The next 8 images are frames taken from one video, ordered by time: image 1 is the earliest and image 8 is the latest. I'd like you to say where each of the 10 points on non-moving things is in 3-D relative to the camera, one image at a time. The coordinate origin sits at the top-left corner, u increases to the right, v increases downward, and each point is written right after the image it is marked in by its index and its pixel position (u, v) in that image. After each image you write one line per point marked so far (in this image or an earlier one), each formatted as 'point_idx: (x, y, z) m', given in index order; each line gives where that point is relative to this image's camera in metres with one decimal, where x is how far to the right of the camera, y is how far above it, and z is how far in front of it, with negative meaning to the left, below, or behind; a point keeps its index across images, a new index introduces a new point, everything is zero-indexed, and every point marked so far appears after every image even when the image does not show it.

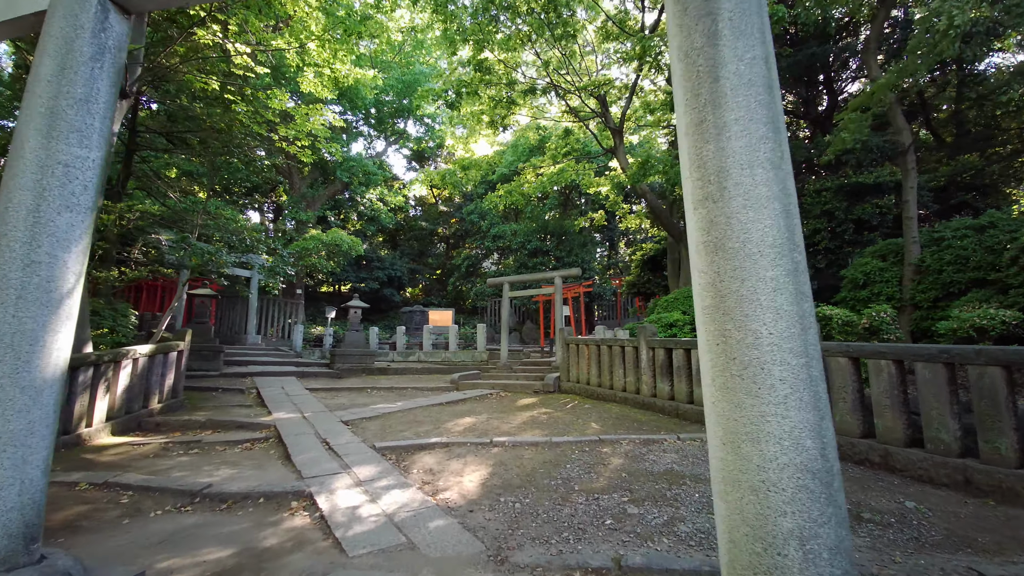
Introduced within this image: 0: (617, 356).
0: (+1.5, -1.0, +6.7) m
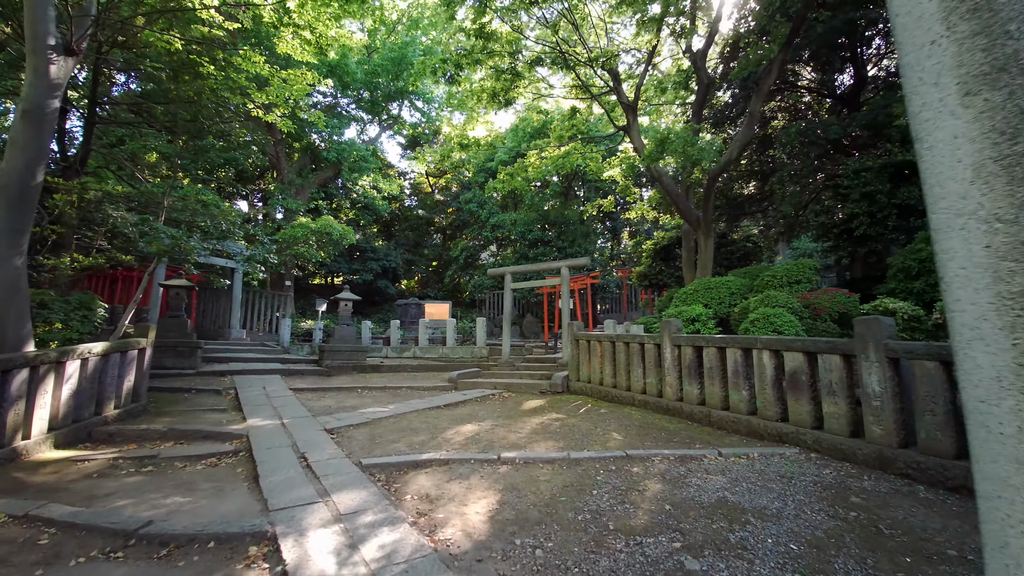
0: (+1.6, -0.9, +6.0) m
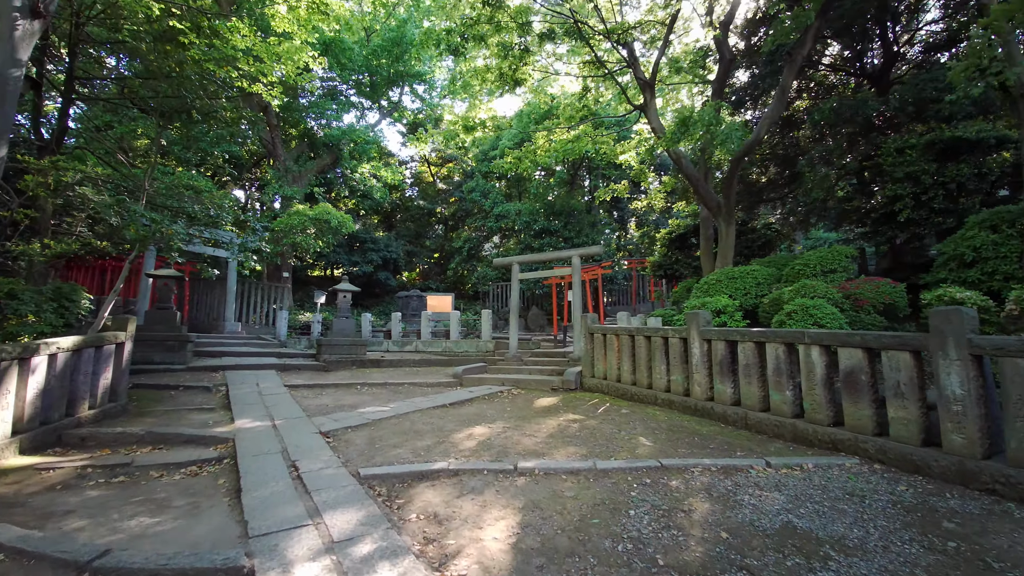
0: (+1.7, -0.7, +5.5) m
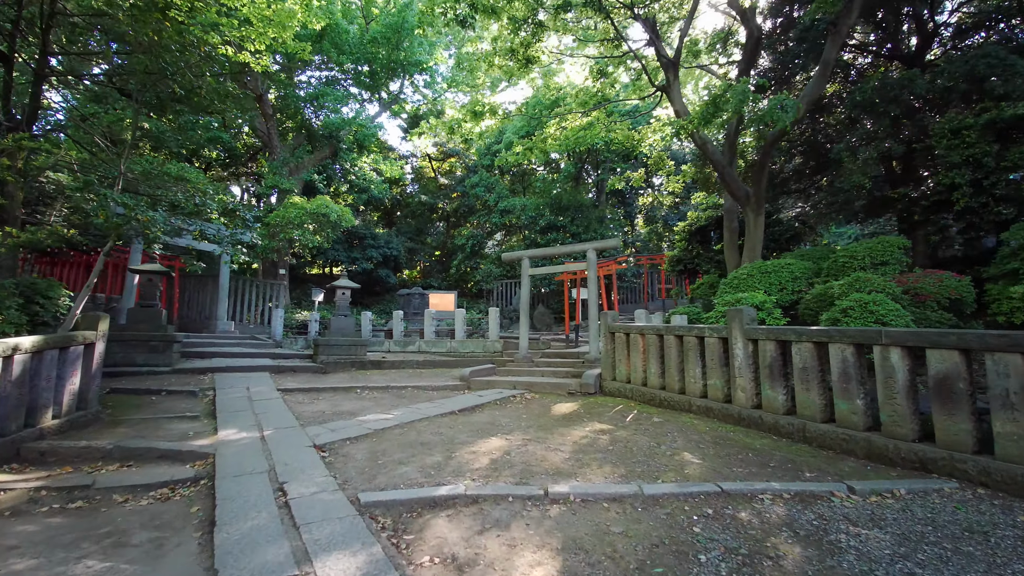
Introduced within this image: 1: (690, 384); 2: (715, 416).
0: (+1.9, -0.7, +5.0) m
1: (+1.9, -1.0, +4.9) m
2: (+2.0, -1.3, +4.6) m
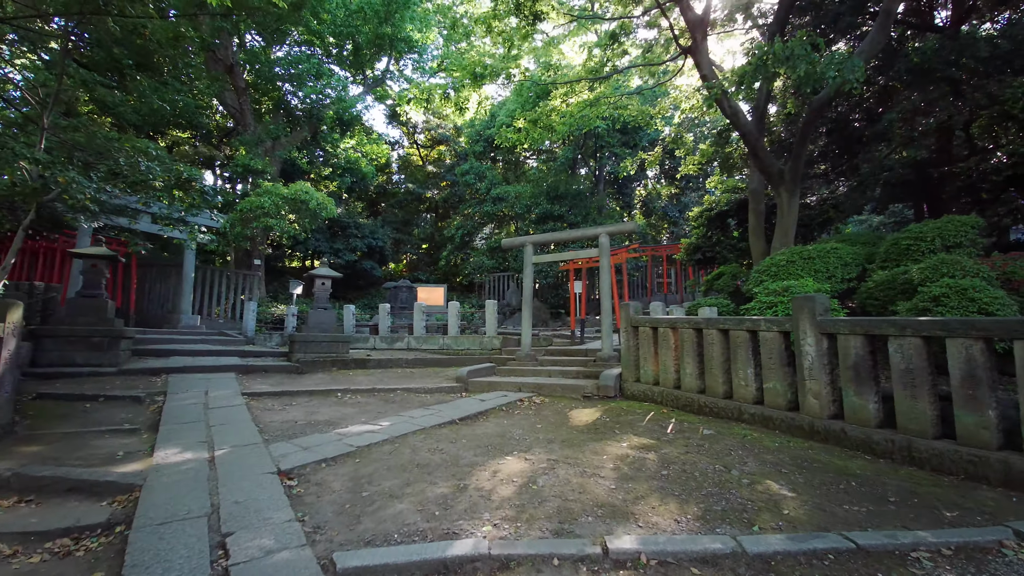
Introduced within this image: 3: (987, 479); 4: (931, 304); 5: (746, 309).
0: (+2.0, -0.5, +4.2) m
1: (+2.0, -0.9, +4.1) m
2: (+2.1, -1.1, +3.7) m
3: (+2.7, -1.1, +2.6) m
4: (+3.3, -0.1, +3.7) m
5: (+2.6, -0.2, +5.1) m
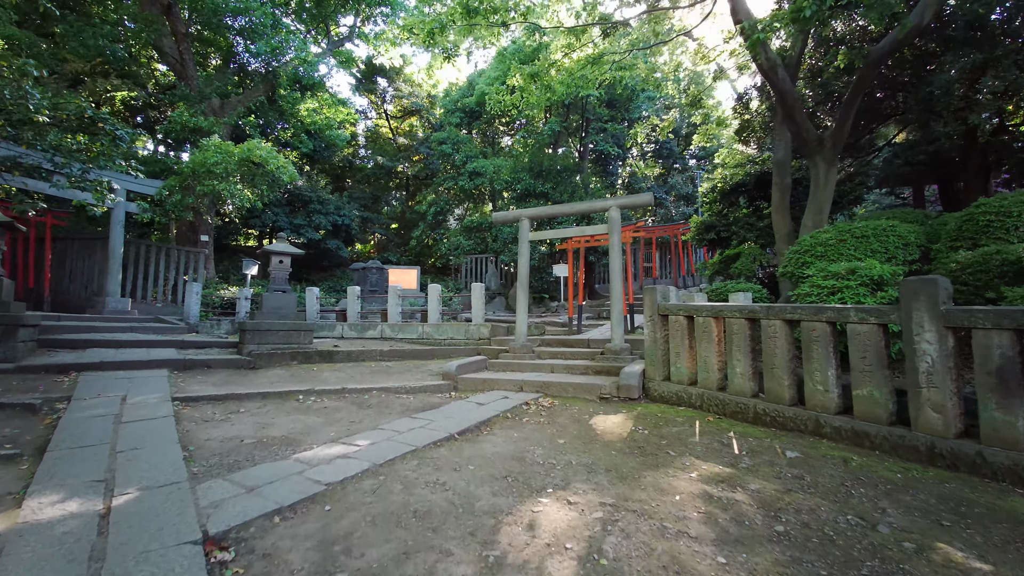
0: (+2.2, -0.4, +3.3) m
1: (+2.2, -0.7, +3.3) m
2: (+2.3, -1.0, +2.9) m
3: (+2.9, -1.0, +1.8) m
4: (+3.5, 0.0, +2.9) m
5: (+2.7, -0.1, +4.3) m
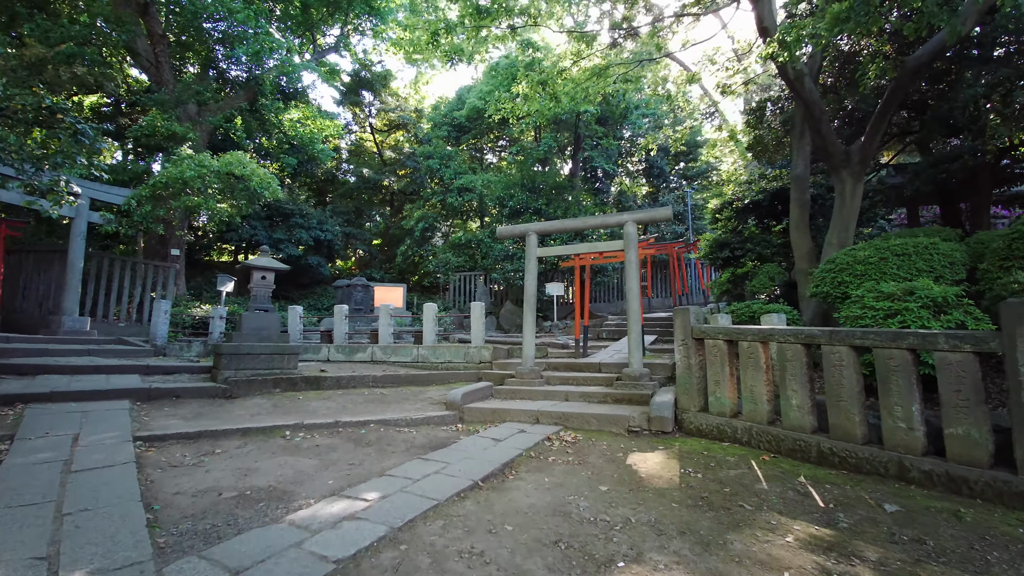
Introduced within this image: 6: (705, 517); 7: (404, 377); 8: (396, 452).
0: (+2.4, -0.5, +2.9) m
1: (+2.4, -0.9, +2.9) m
2: (+2.5, -1.1, +2.5) m
3: (+3.2, -1.1, +1.5) m
4: (+3.7, -0.1, +2.6) m
5: (+2.8, -0.3, +4.0) m
6: (+1.0, -1.2, +2.5) m
7: (-1.5, -1.2, +6.2) m
8: (-0.9, -1.3, +3.8) m
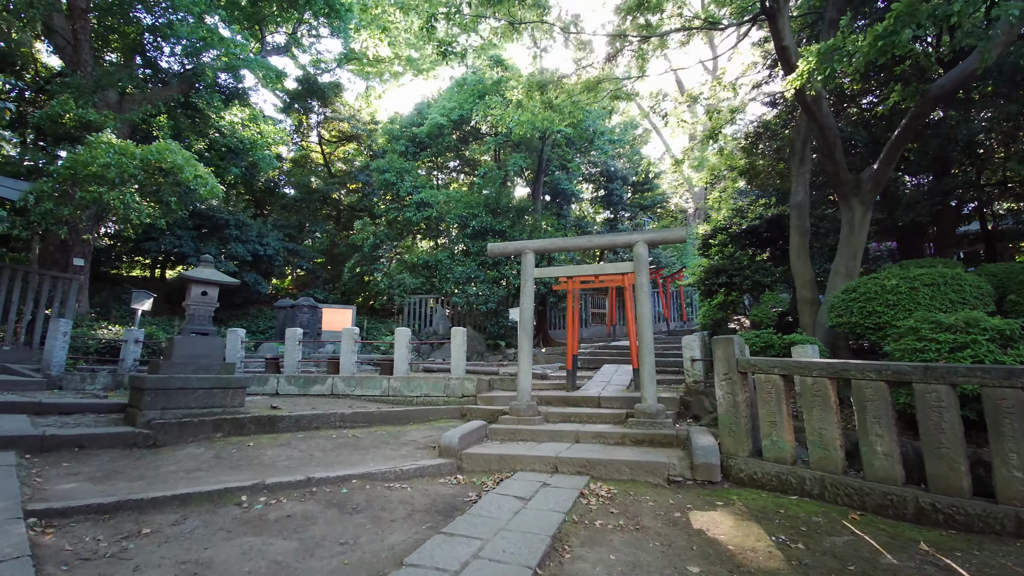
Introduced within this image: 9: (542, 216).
0: (+2.7, -0.7, +2.6) m
1: (+2.7, -1.1, +2.5) m
2: (+2.9, -1.3, +2.2) m
3: (+3.7, -1.2, +1.2) m
4: (+4.1, -0.3, +2.5) m
5: (+3.0, -0.5, +3.7) m
6: (+1.4, -1.3, +1.9) m
7: (-1.5, -1.4, +5.3) m
8: (-0.7, -1.5, +2.9) m
9: (+1.0, +2.0, +13.4) m
